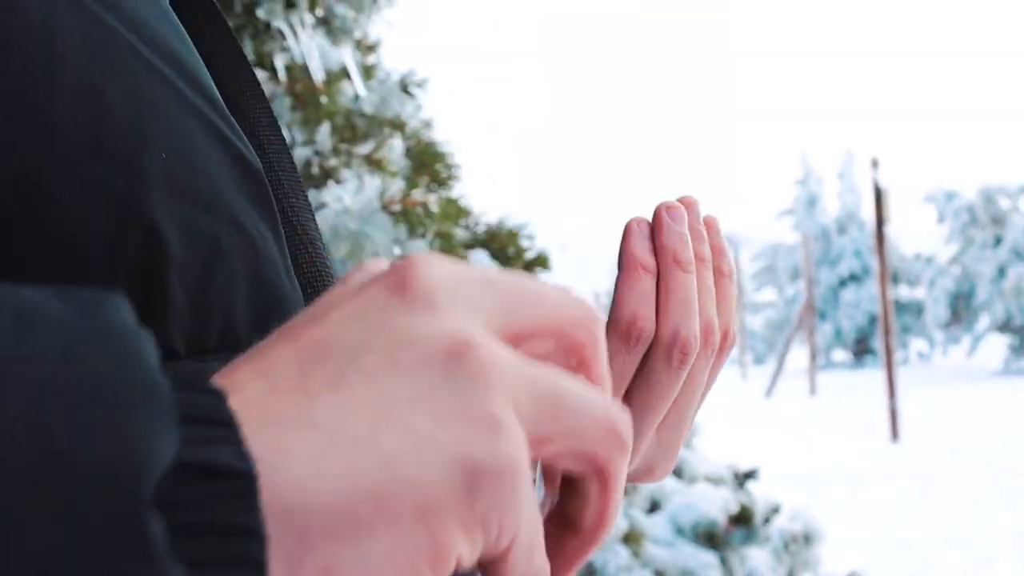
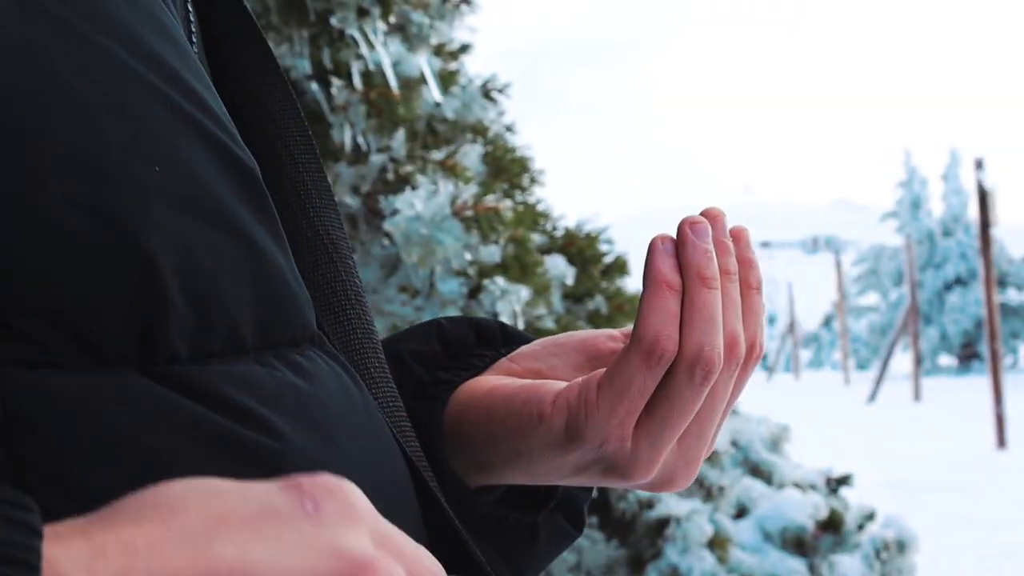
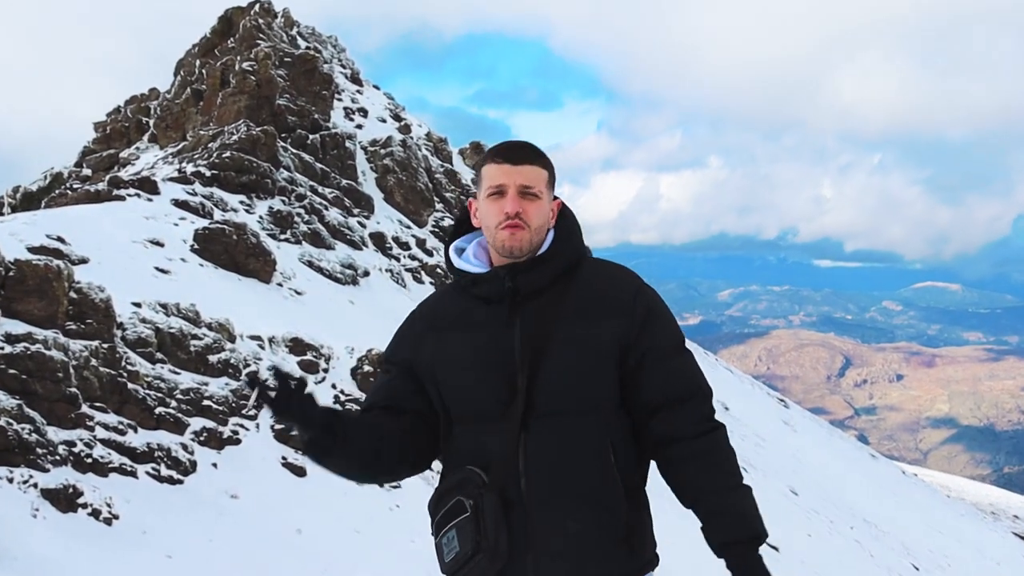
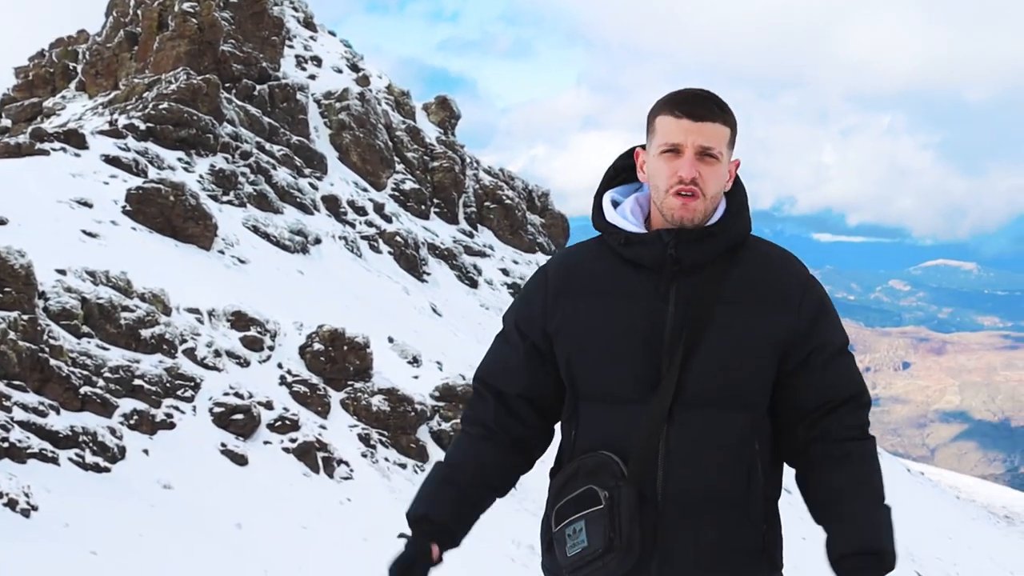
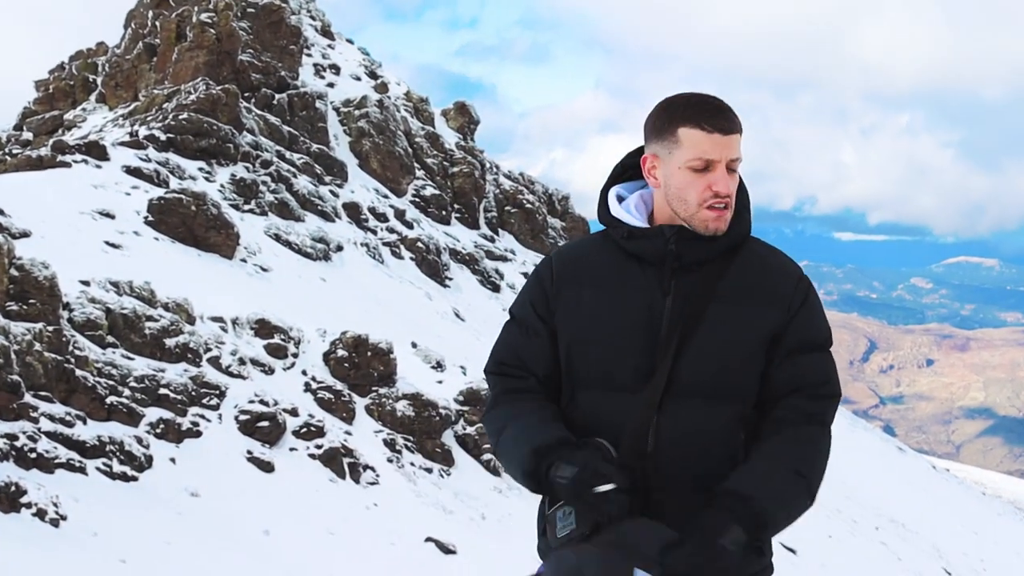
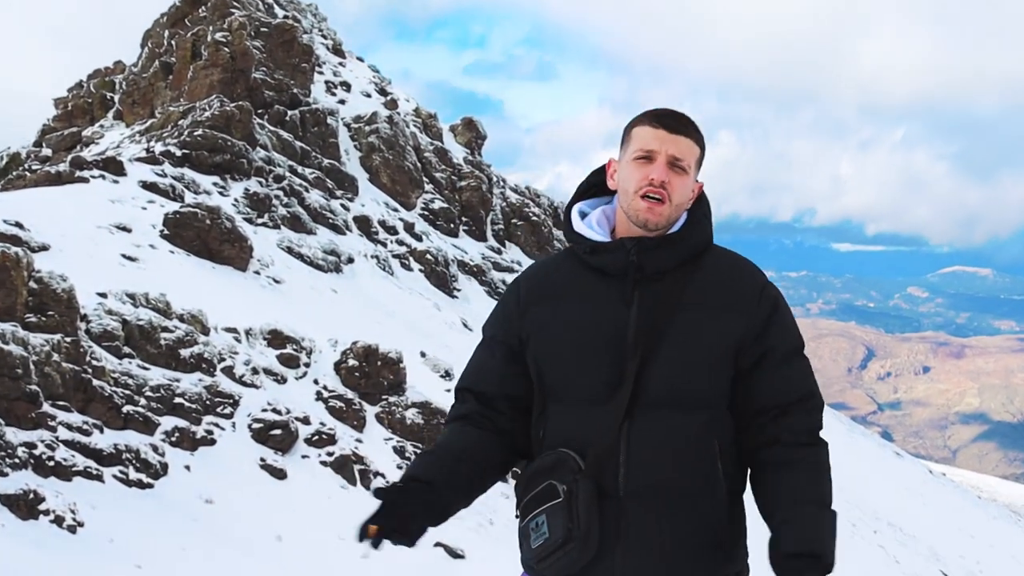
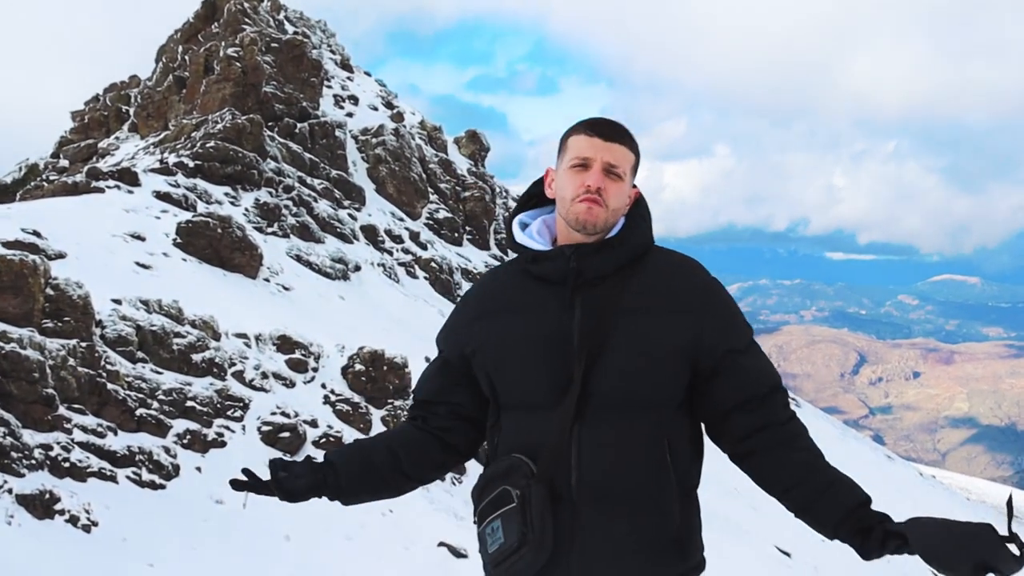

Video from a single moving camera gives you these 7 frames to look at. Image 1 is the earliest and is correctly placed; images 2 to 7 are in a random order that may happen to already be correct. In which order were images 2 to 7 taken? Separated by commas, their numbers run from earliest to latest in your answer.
2, 3, 7, 6, 5, 4
